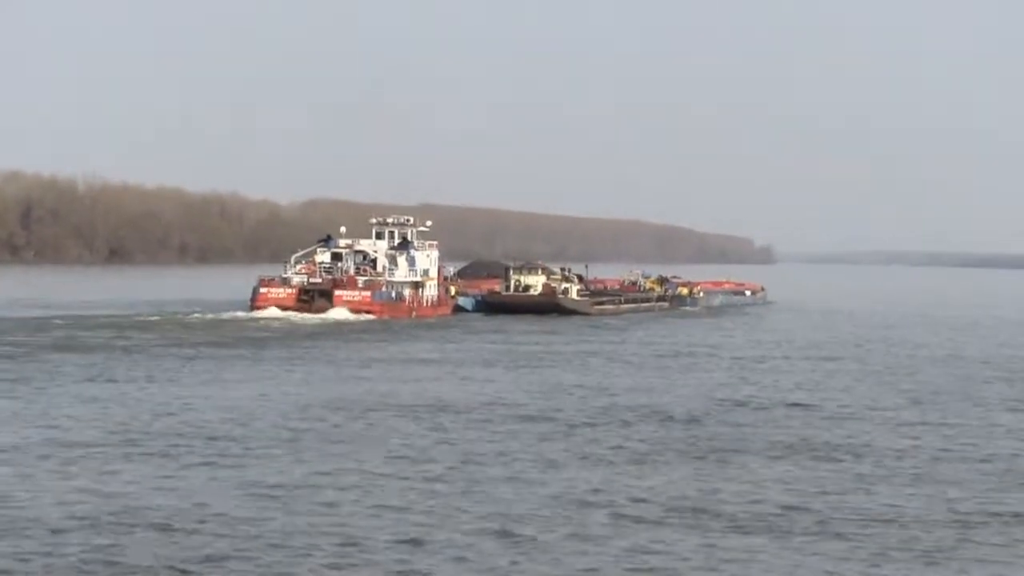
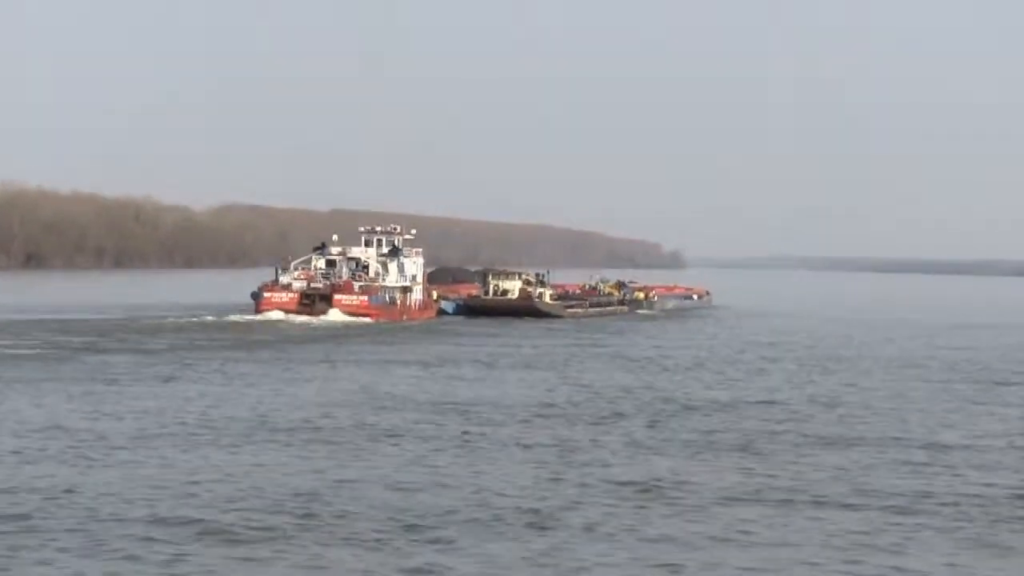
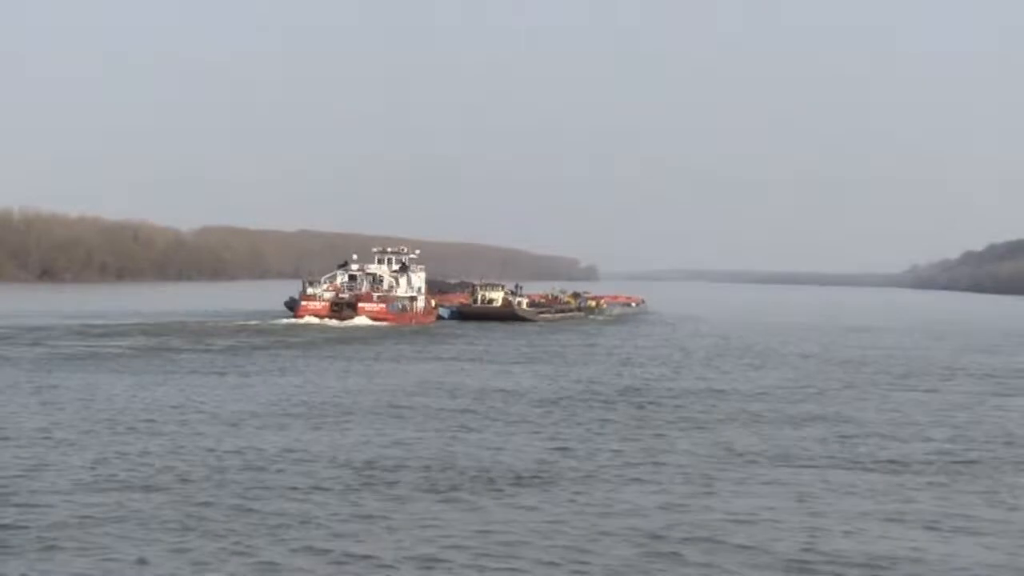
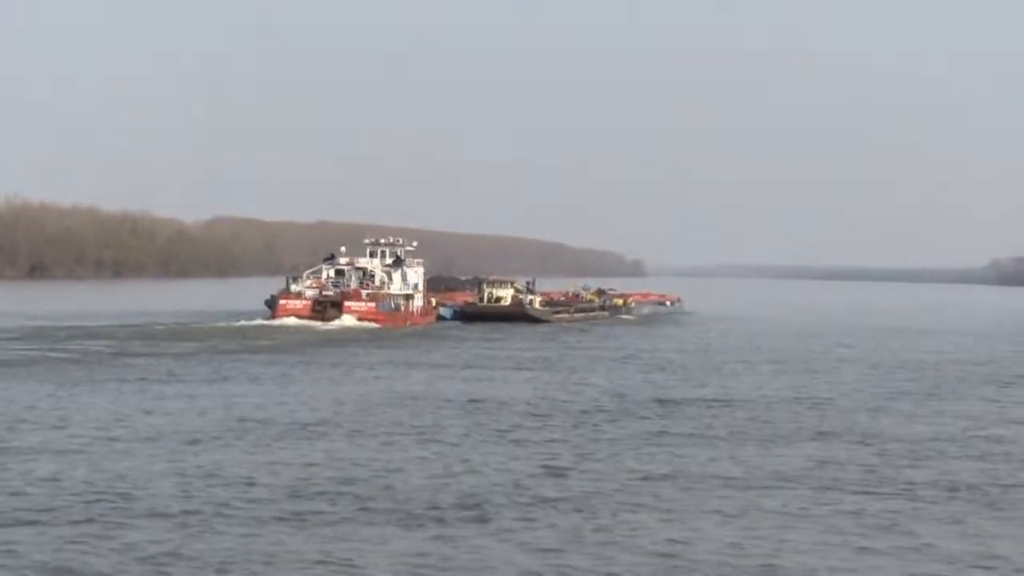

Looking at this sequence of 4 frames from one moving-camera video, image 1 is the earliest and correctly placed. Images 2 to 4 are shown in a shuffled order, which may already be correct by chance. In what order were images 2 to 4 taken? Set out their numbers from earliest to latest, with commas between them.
2, 4, 3
